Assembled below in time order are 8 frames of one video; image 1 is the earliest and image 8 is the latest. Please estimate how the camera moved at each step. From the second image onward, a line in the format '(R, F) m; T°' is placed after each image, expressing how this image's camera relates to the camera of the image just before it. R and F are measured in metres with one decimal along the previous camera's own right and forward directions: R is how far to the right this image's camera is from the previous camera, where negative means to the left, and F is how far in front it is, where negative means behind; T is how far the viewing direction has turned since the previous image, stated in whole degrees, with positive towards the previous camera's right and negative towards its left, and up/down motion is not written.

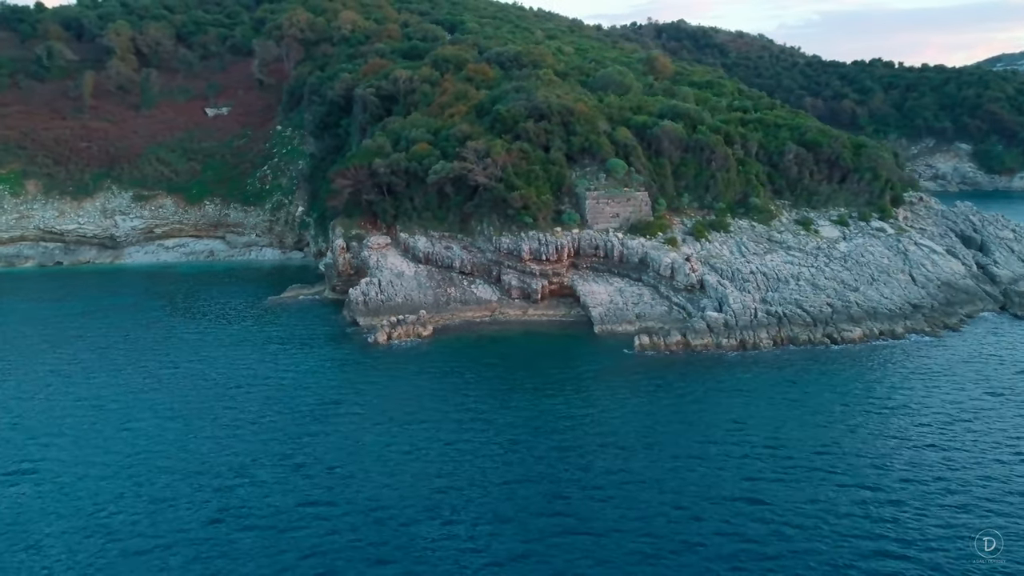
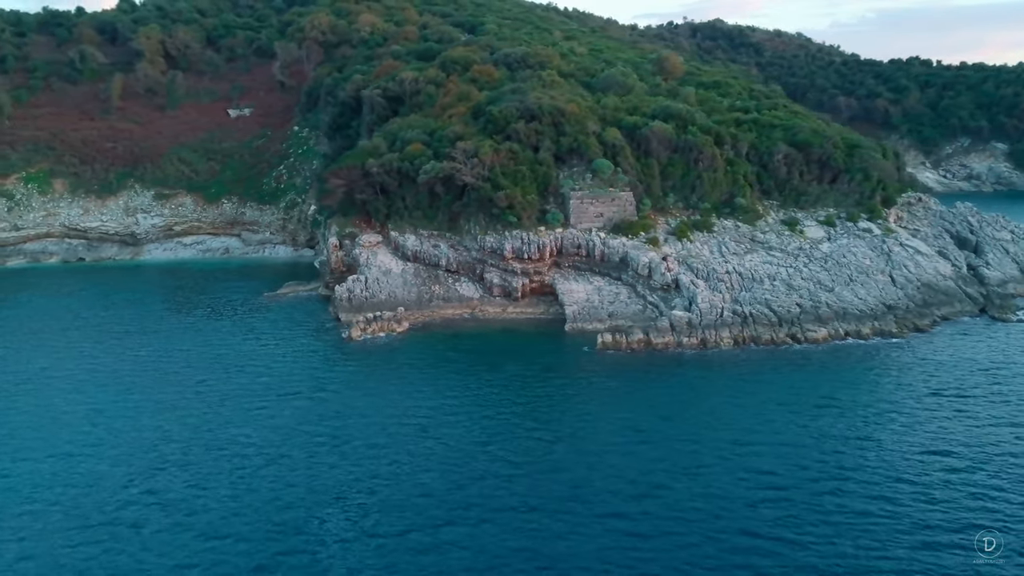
(+2.7, -0.6) m; -3°
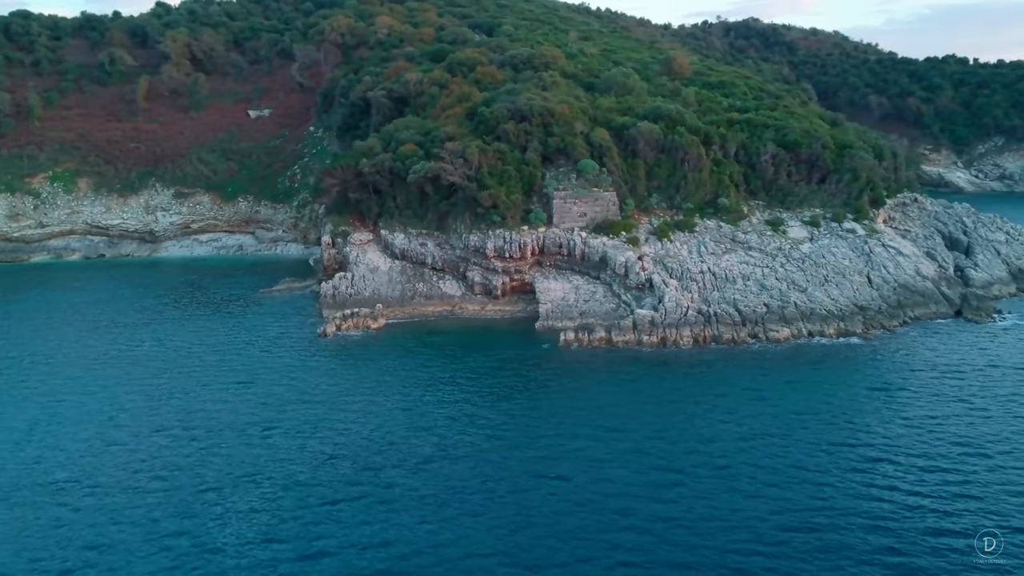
(+2.7, -0.6) m; -3°
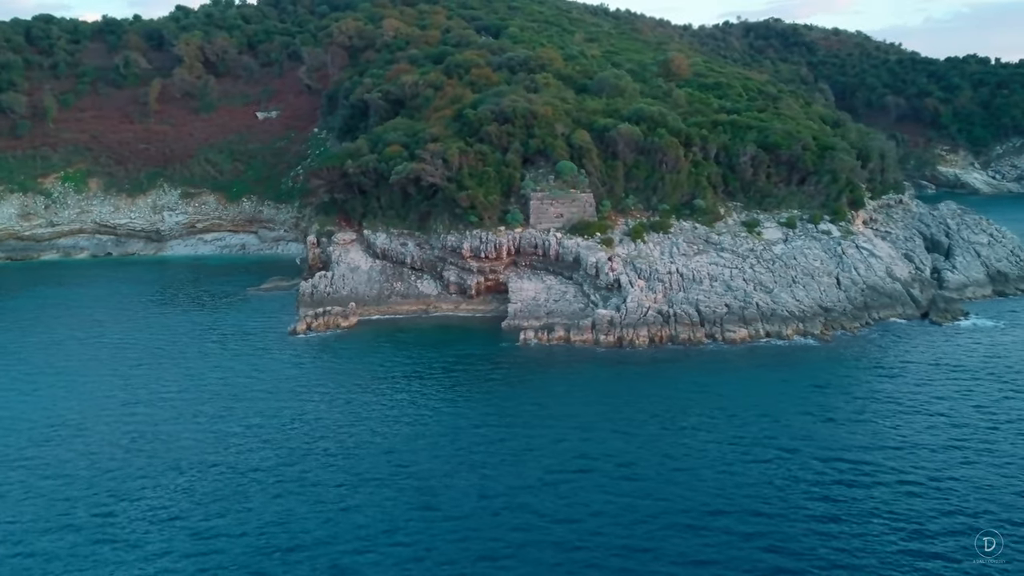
(+2.4, -0.5) m; -2°
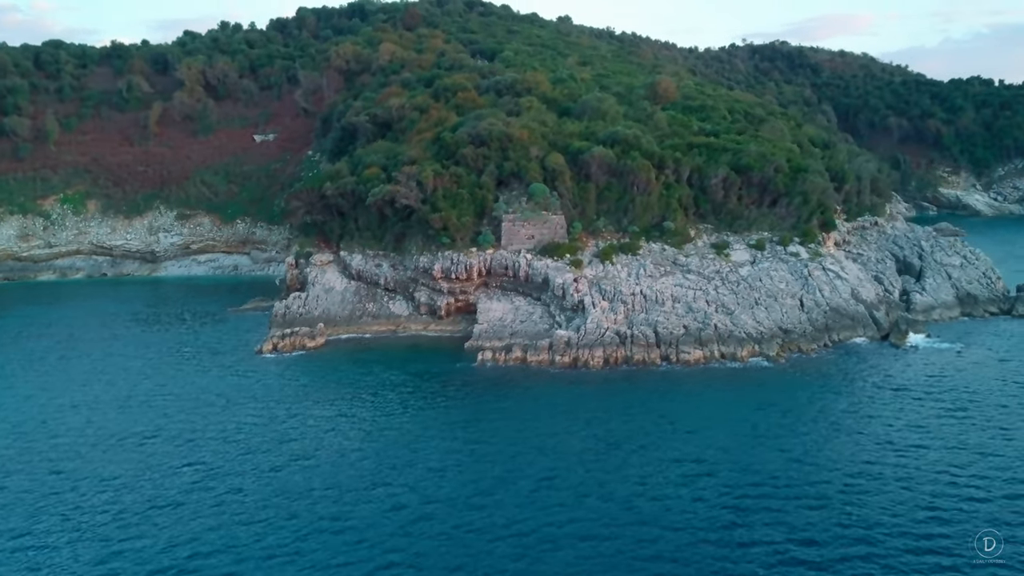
(+2.1, -0.4) m; -1°
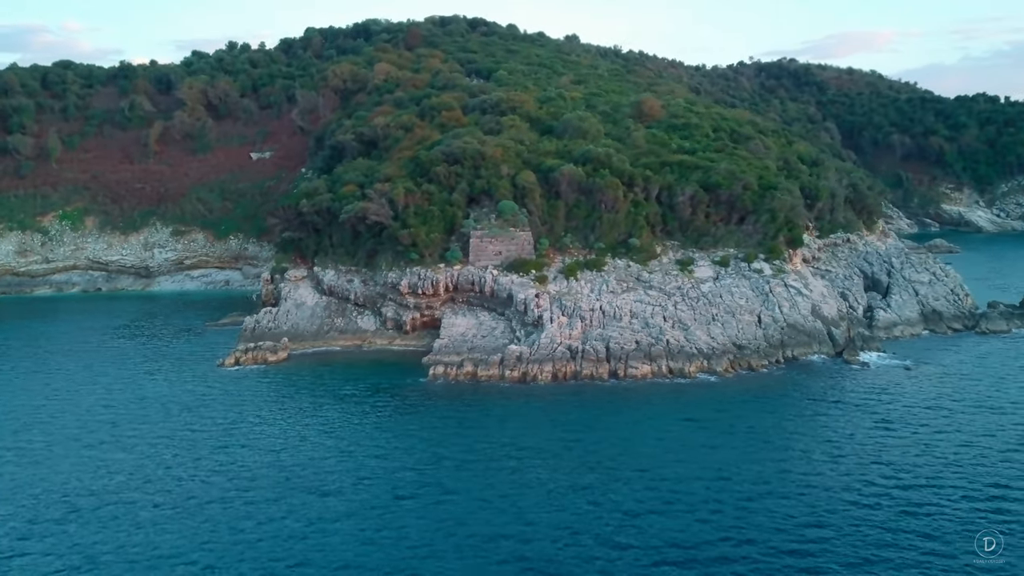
(+2.4, -0.4) m; -1°
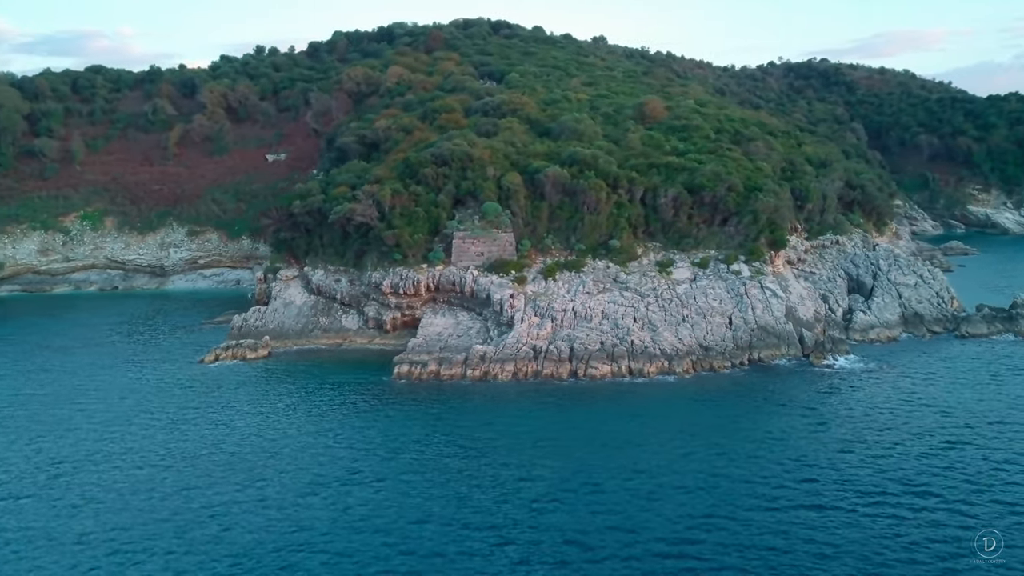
(+2.8, -0.4) m; -3°
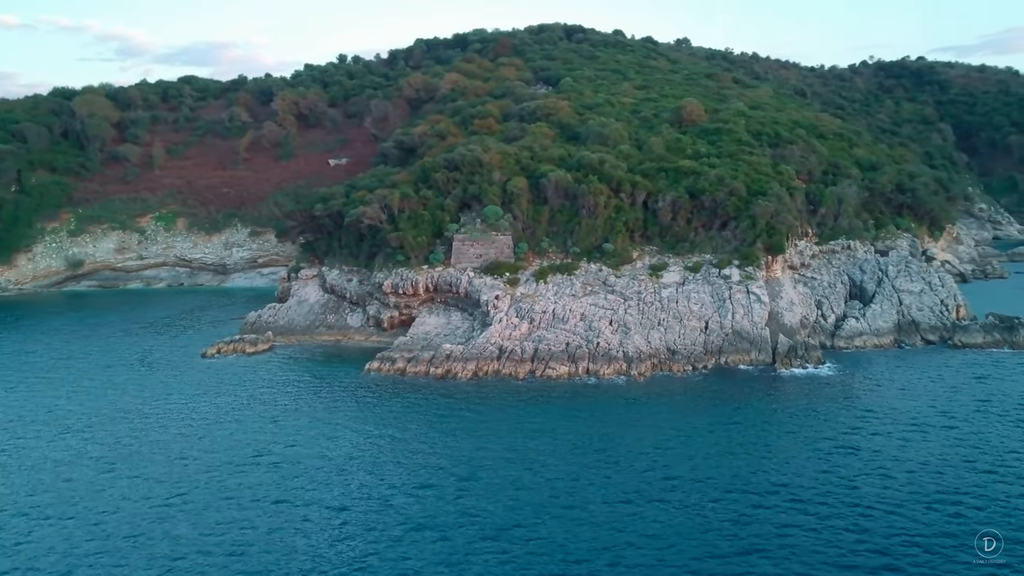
(+5.2, -0.7) m; -7°
